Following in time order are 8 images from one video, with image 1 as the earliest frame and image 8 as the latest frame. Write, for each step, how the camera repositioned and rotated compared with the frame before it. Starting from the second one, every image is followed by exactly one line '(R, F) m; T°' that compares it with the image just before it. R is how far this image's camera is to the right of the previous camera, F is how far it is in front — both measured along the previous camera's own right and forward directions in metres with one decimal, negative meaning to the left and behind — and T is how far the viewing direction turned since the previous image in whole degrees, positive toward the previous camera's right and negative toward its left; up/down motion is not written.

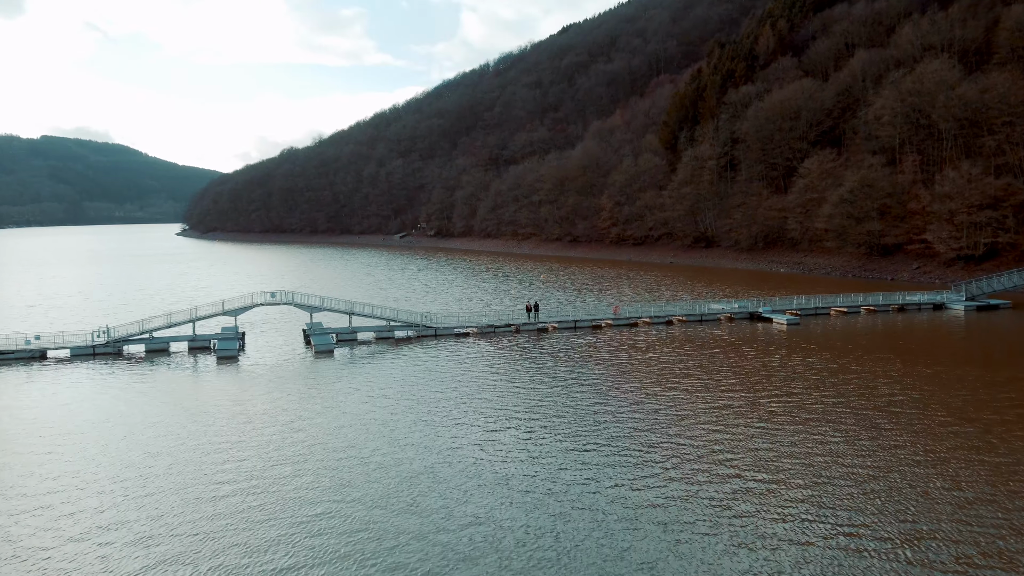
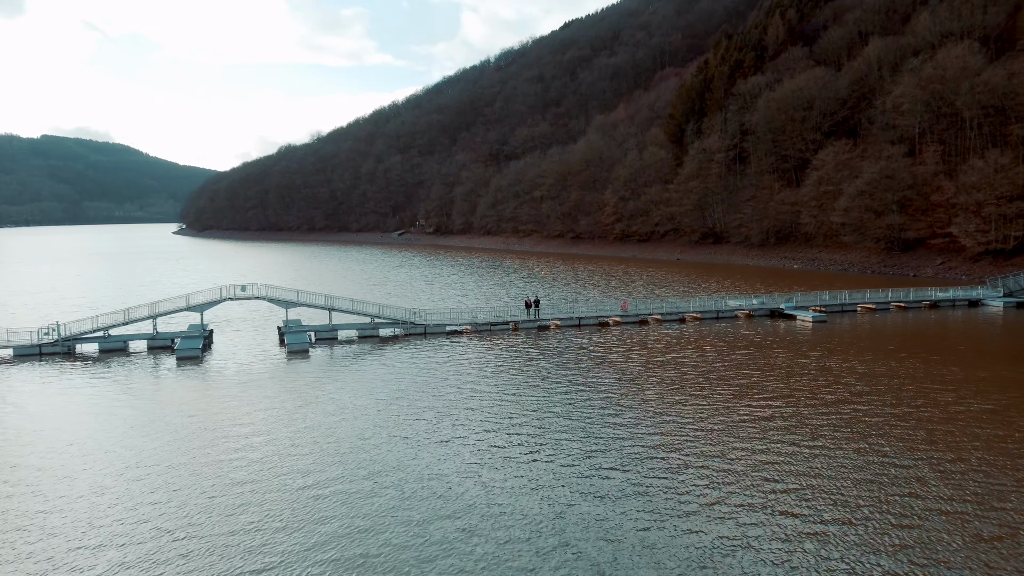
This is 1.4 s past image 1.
(+0.2, +3.6) m; 0°
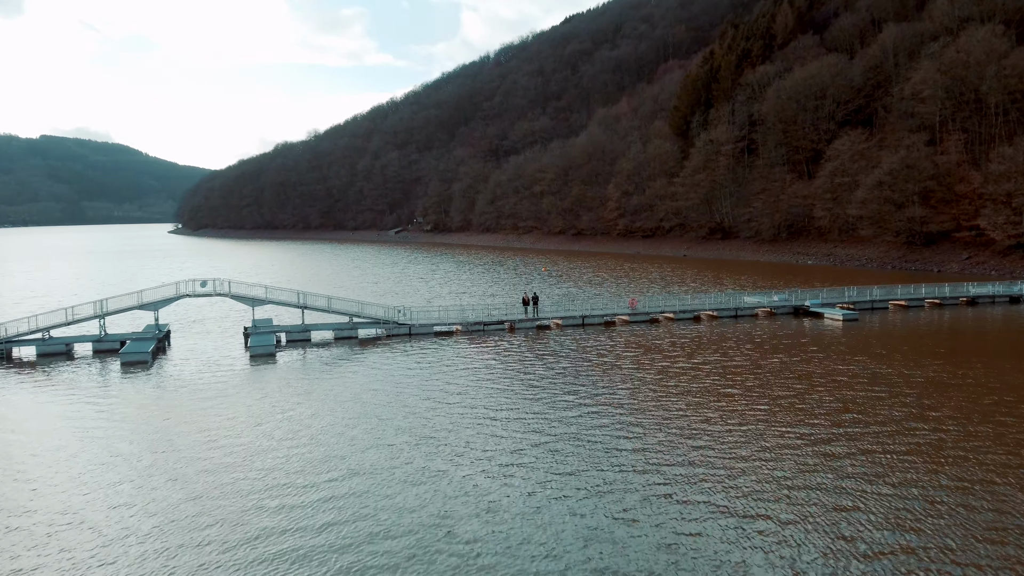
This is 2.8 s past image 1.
(+0.3, +3.6) m; 0°
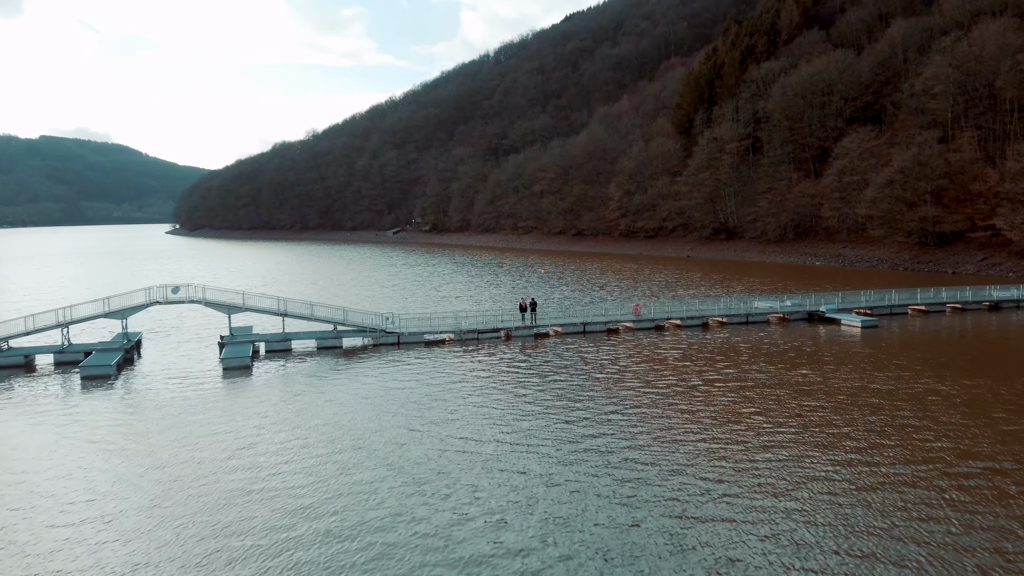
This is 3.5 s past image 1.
(+0.2, +2.0) m; 0°
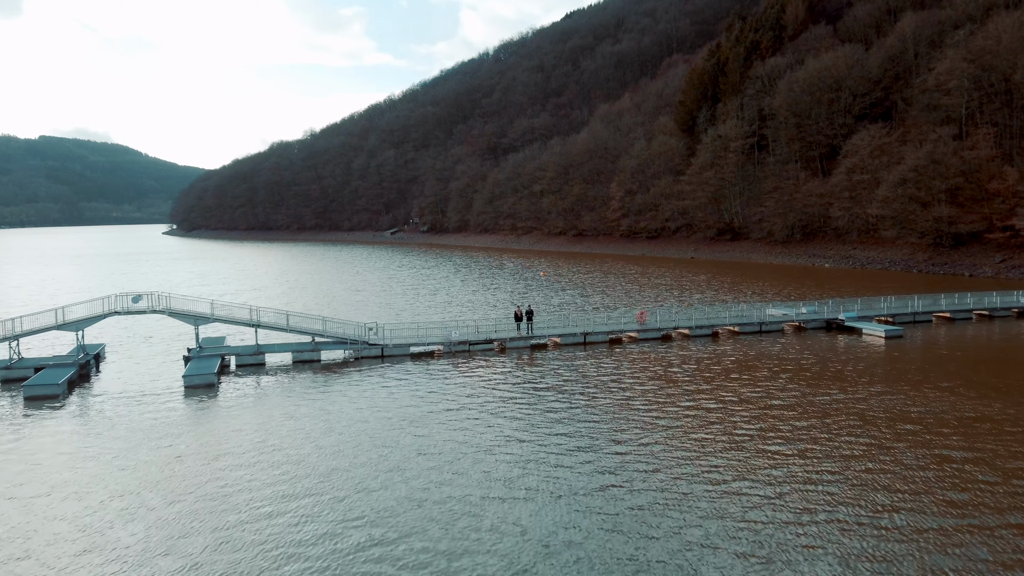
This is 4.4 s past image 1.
(+0.3, +2.3) m; 0°
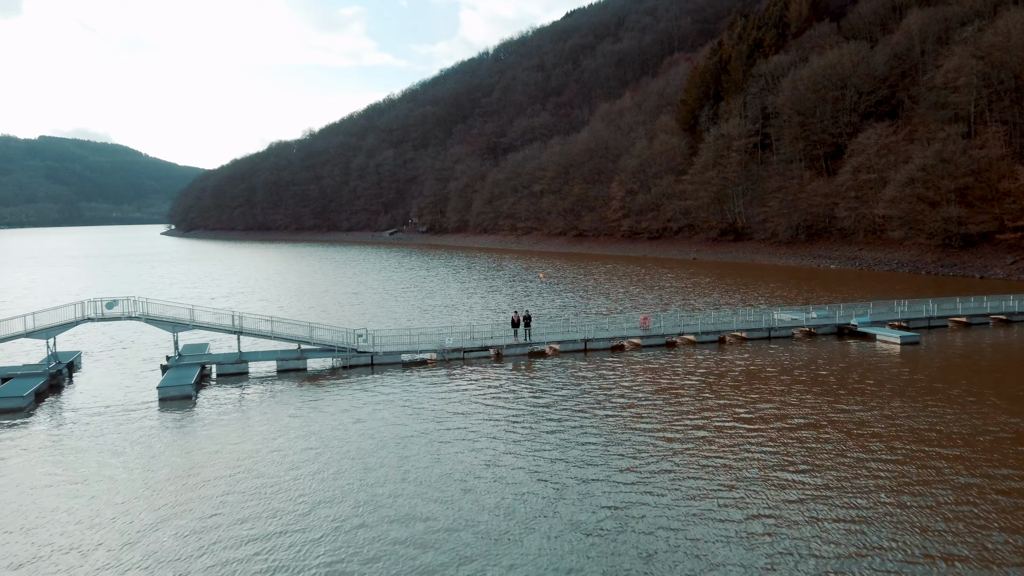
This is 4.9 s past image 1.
(+0.1, +1.3) m; 0°
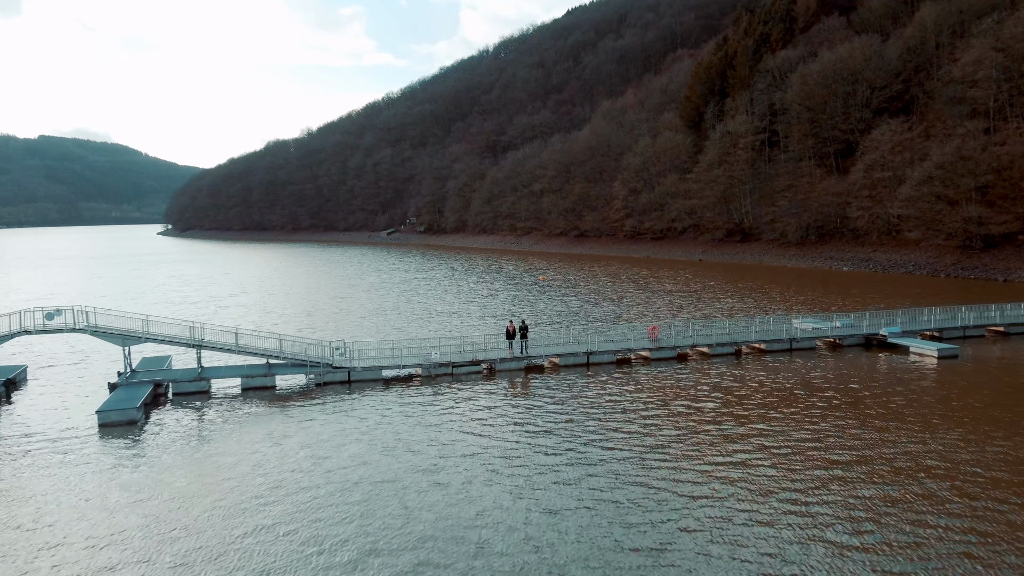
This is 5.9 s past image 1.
(+0.2, +2.6) m; 0°
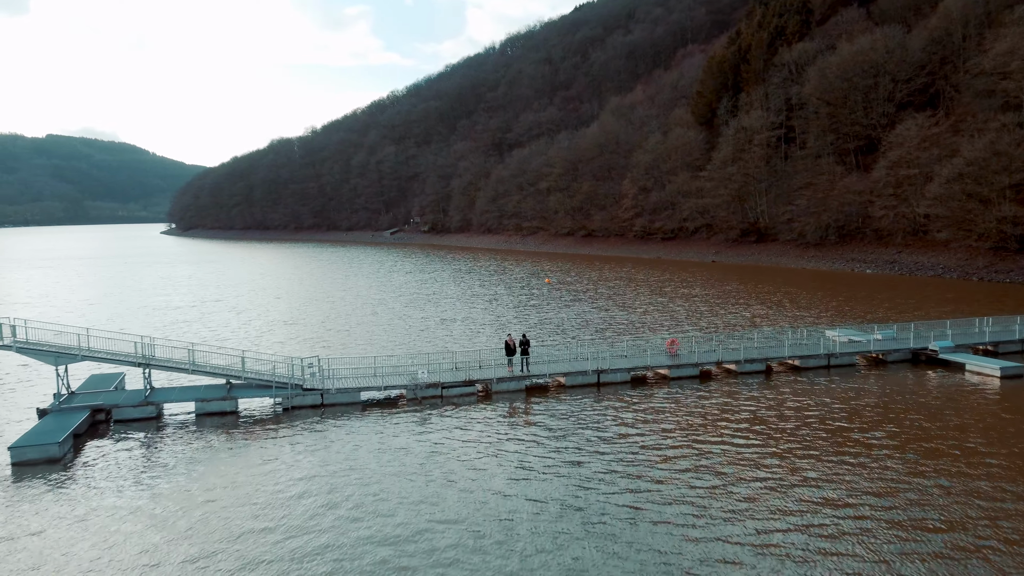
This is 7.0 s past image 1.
(+0.2, +2.9) m; -1°
